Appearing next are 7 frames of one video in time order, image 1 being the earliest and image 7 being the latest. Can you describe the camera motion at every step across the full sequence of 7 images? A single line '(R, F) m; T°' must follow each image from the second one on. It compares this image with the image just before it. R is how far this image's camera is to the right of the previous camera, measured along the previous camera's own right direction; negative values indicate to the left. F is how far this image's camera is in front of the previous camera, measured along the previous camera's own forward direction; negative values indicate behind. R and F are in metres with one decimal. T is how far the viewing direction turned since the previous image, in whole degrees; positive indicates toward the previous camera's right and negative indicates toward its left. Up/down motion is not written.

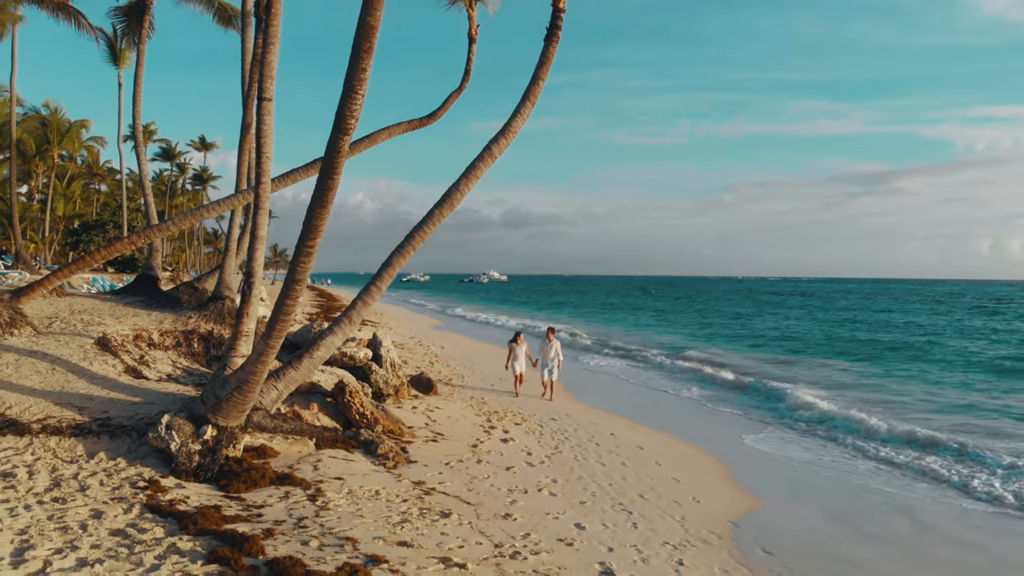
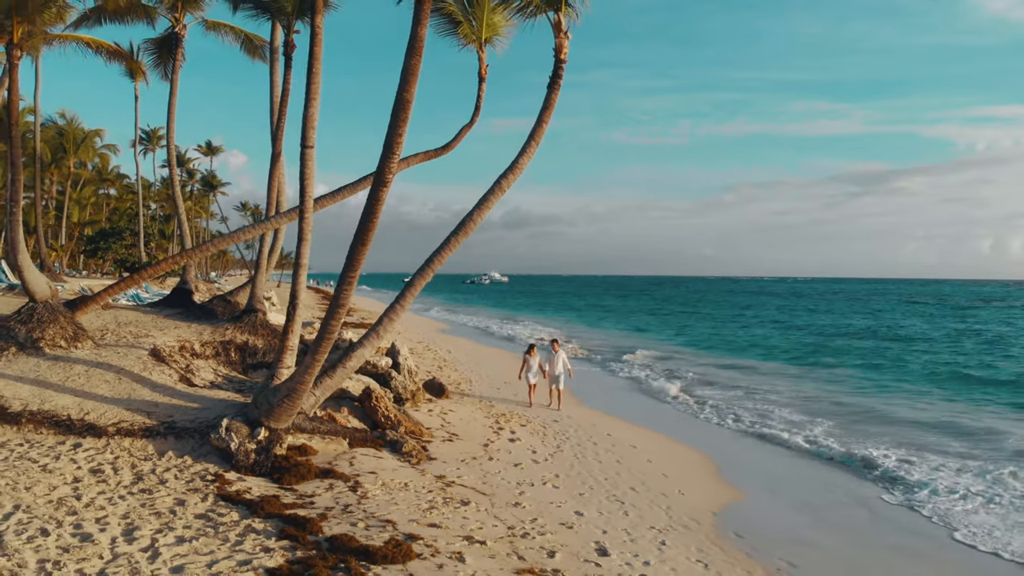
(-0.1, -0.9) m; 0°
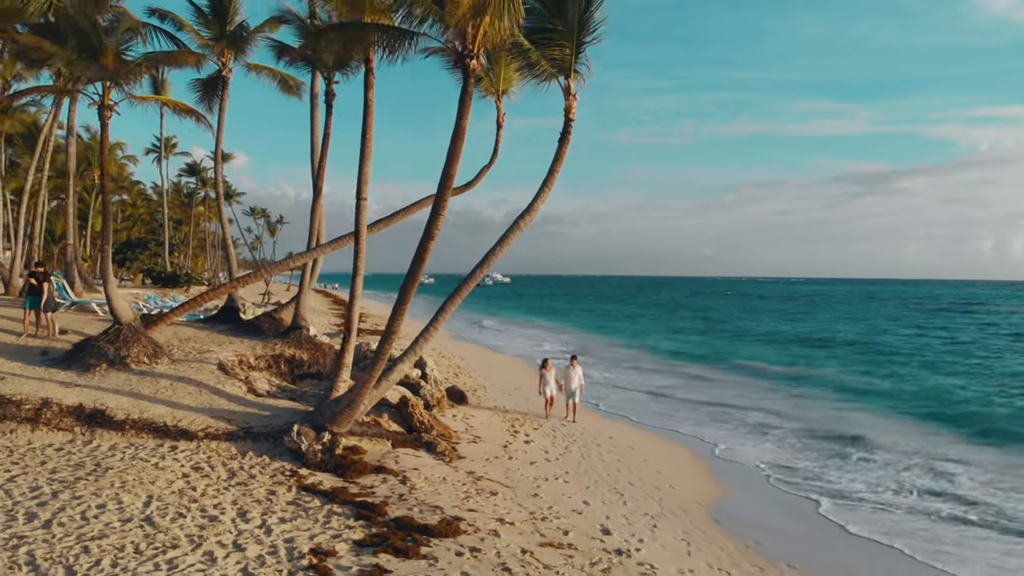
(-0.3, -1.4) m; 0°
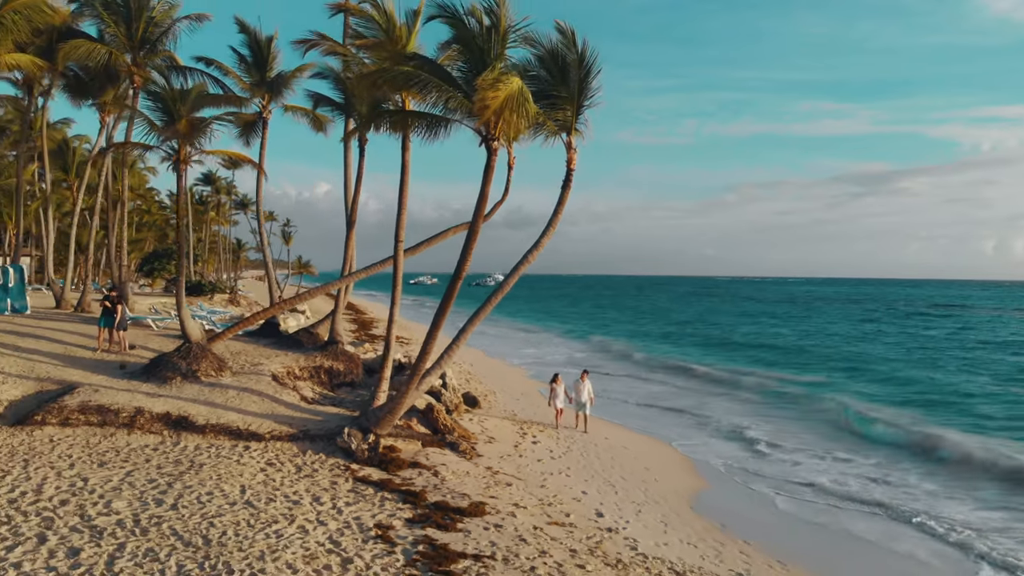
(-0.2, -1.7) m; 0°
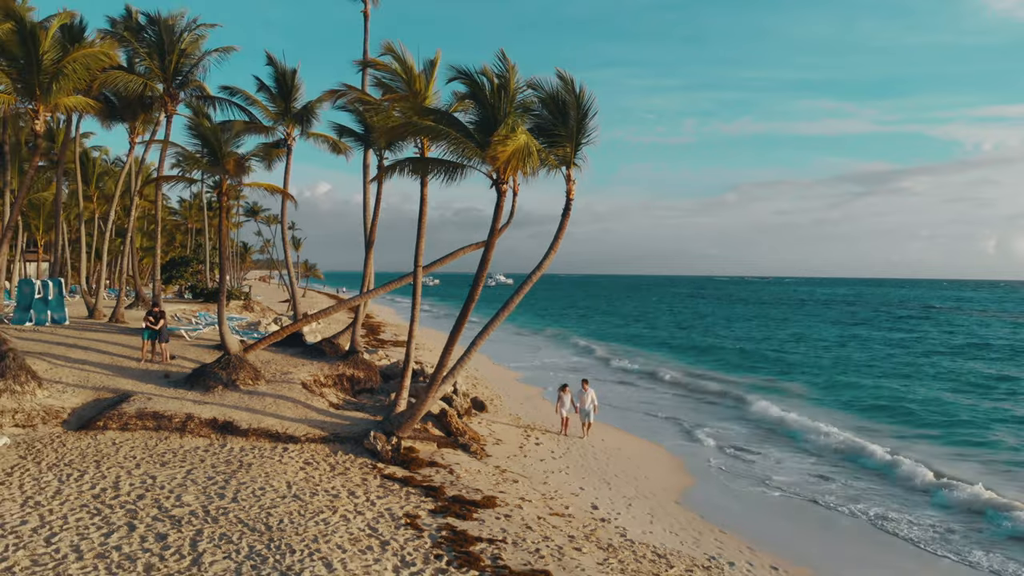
(-0.1, -1.3) m; 0°
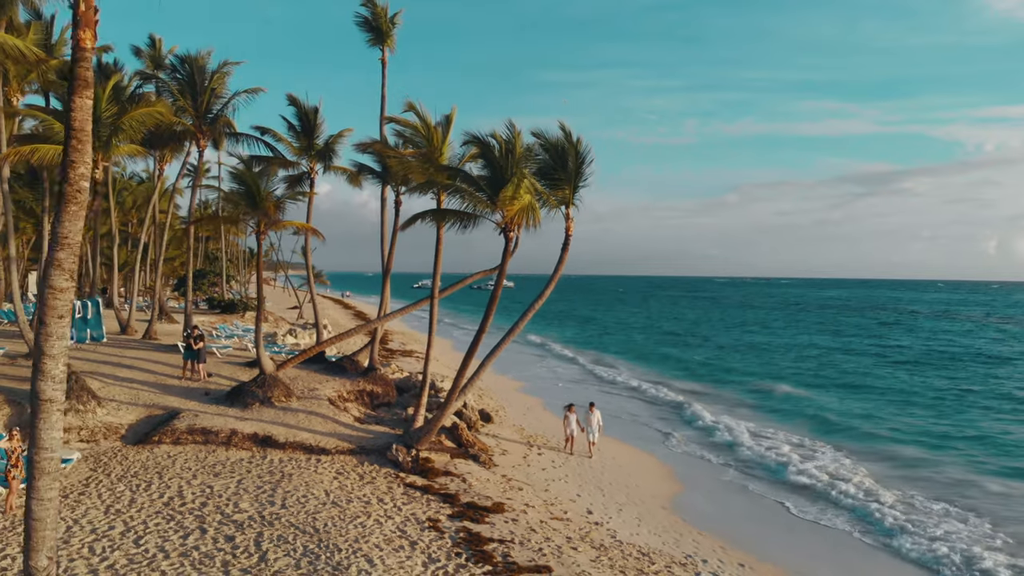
(-0.1, -1.5) m; 0°
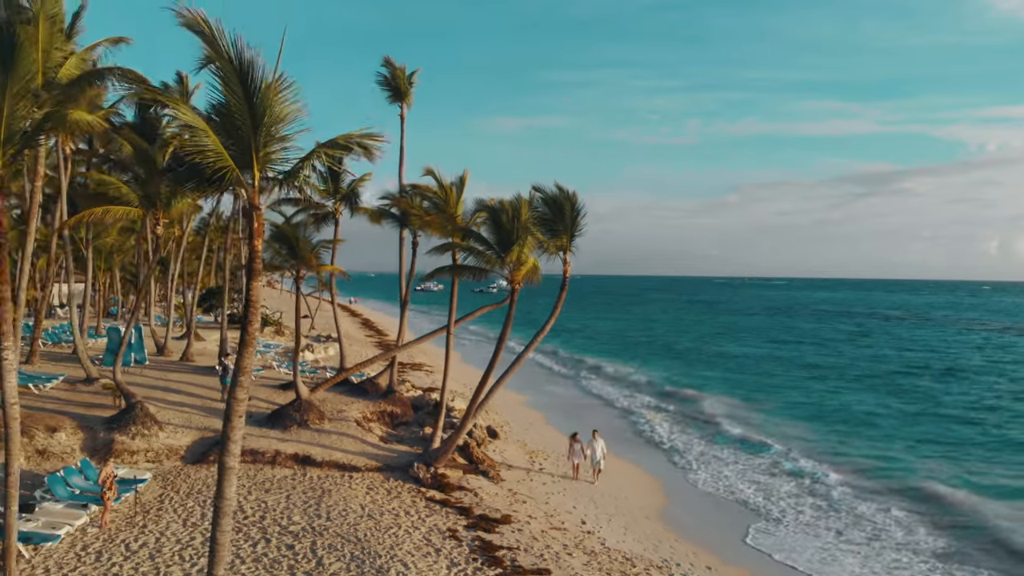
(-0.1, -2.0) m; 0°
